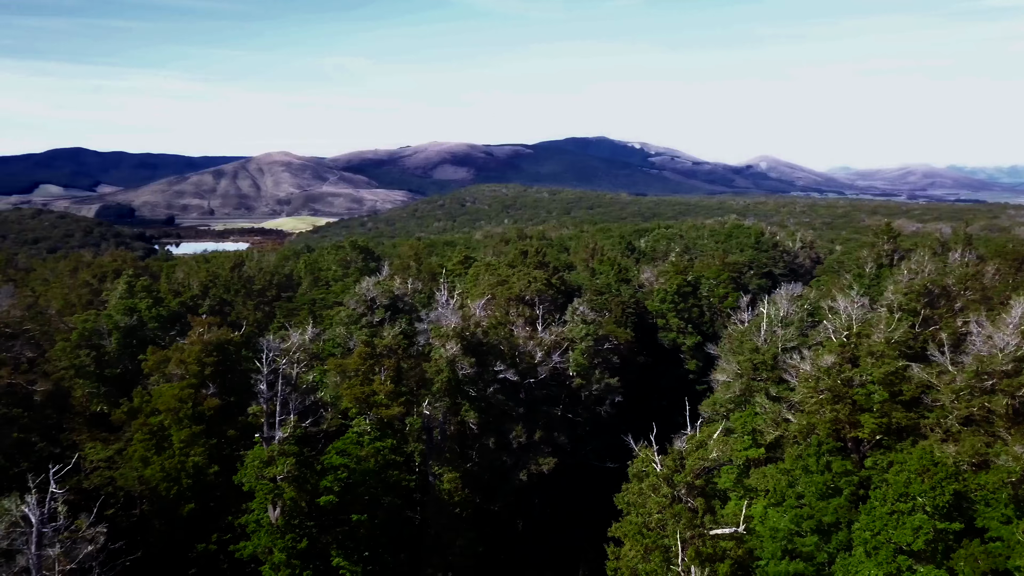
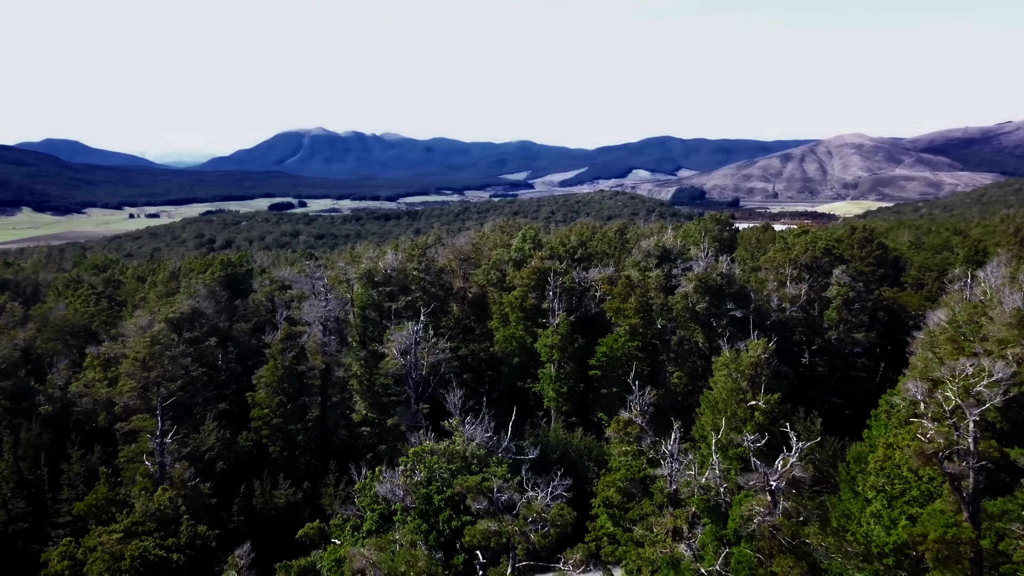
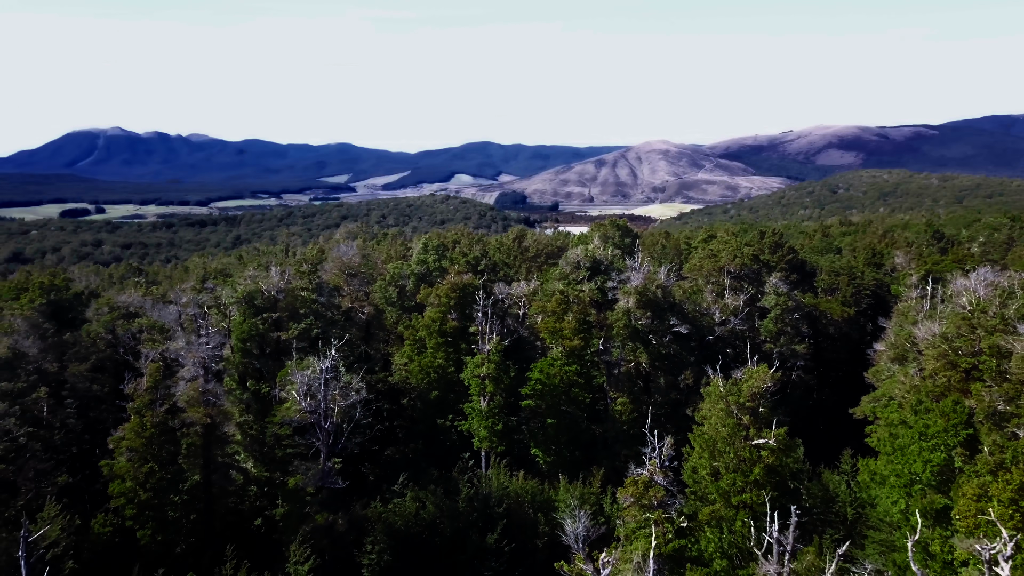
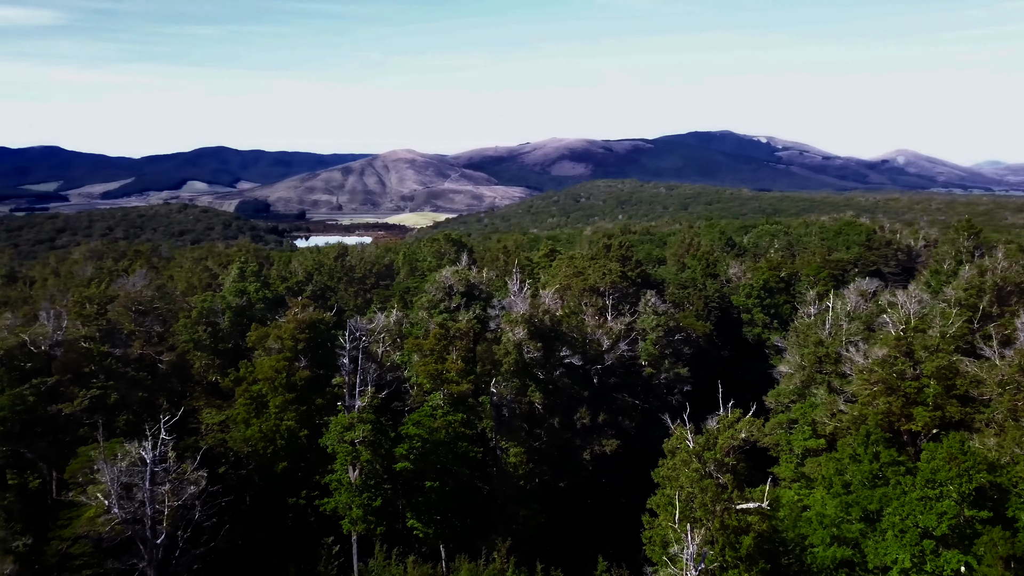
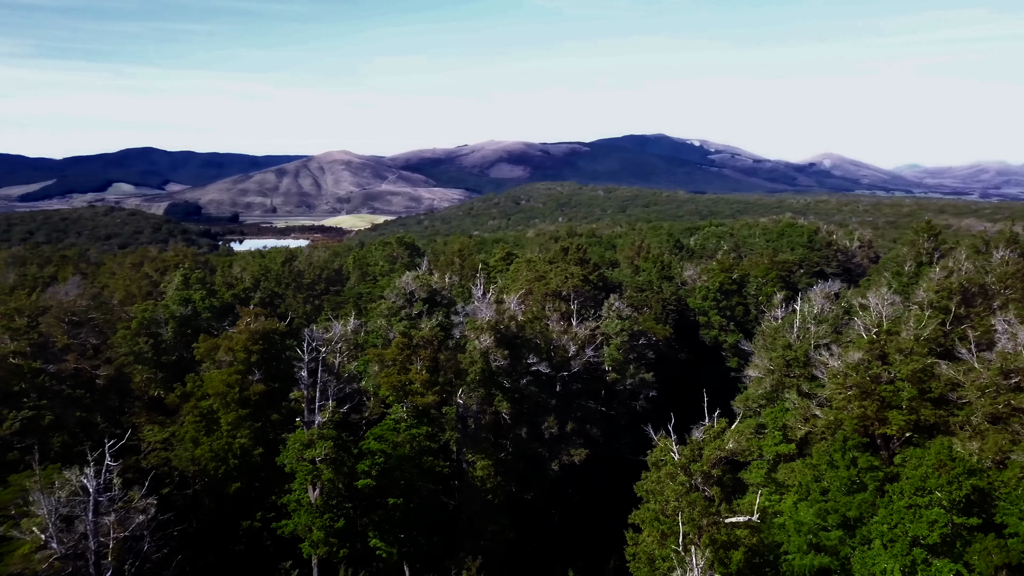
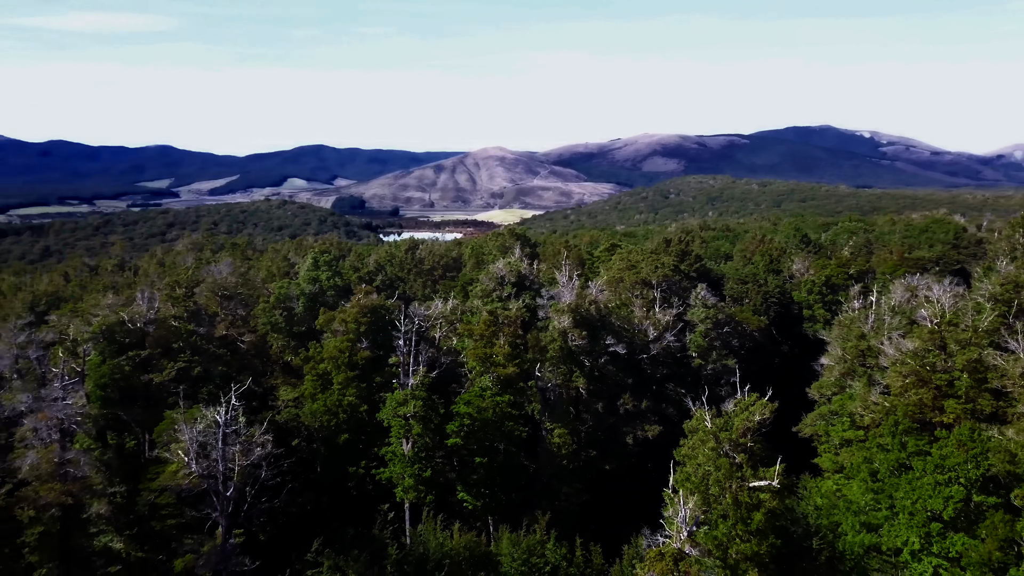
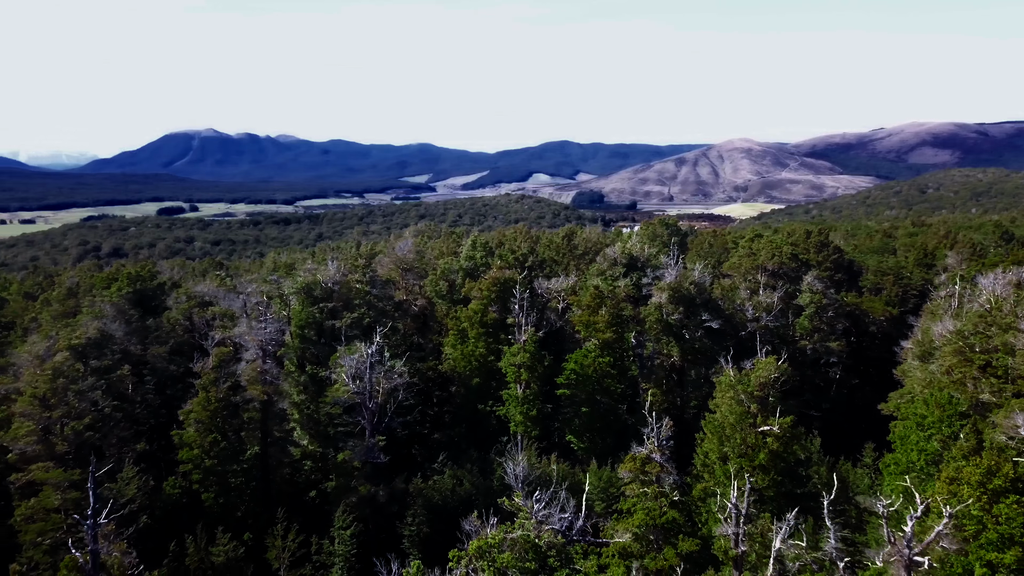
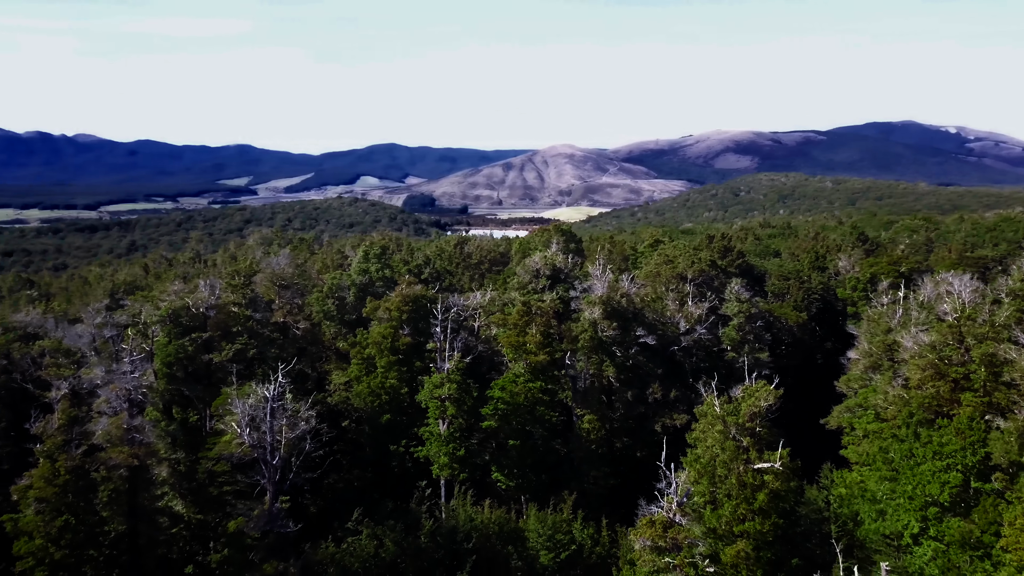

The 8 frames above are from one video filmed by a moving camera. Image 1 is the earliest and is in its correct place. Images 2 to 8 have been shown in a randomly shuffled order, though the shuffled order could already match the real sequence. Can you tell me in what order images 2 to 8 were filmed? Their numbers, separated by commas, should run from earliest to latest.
5, 4, 6, 8, 3, 7, 2
